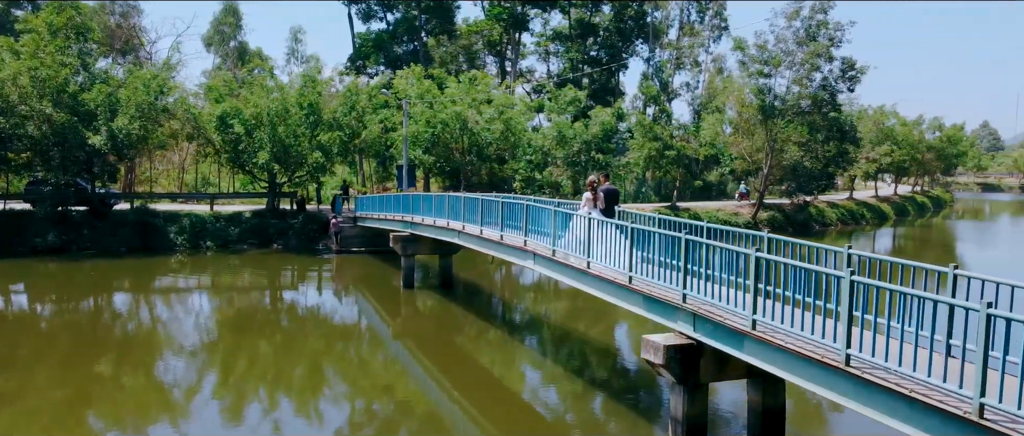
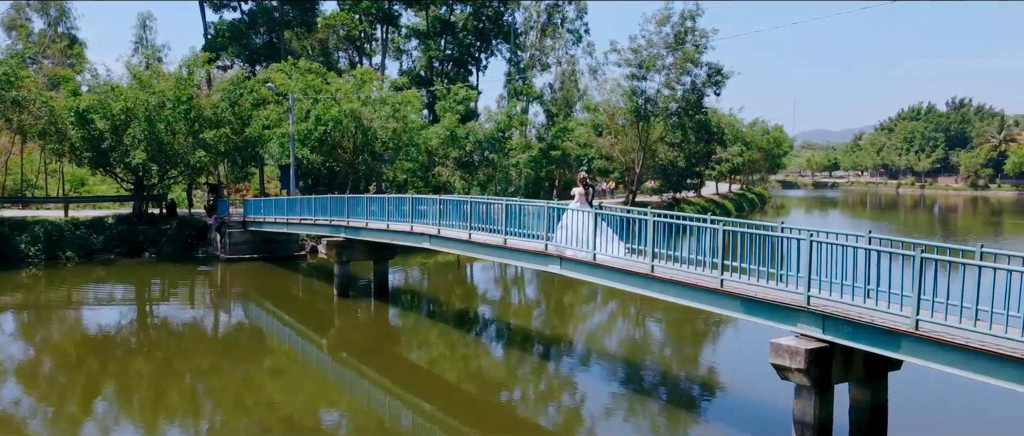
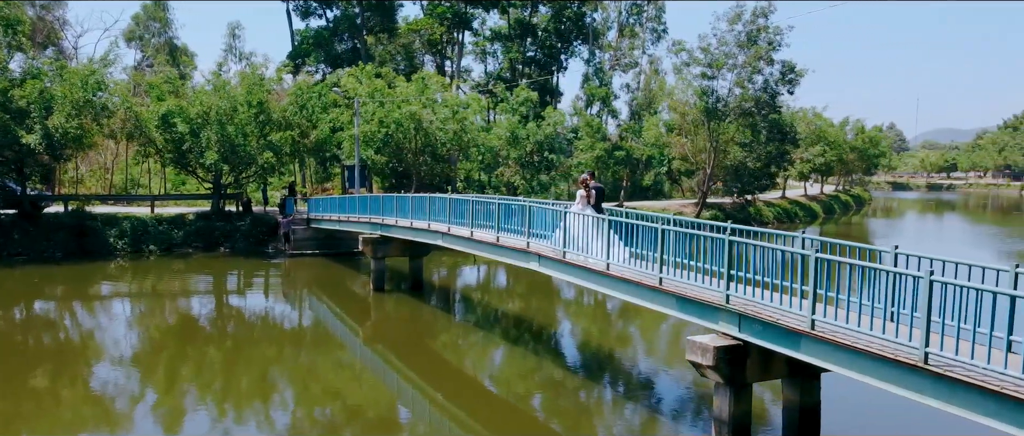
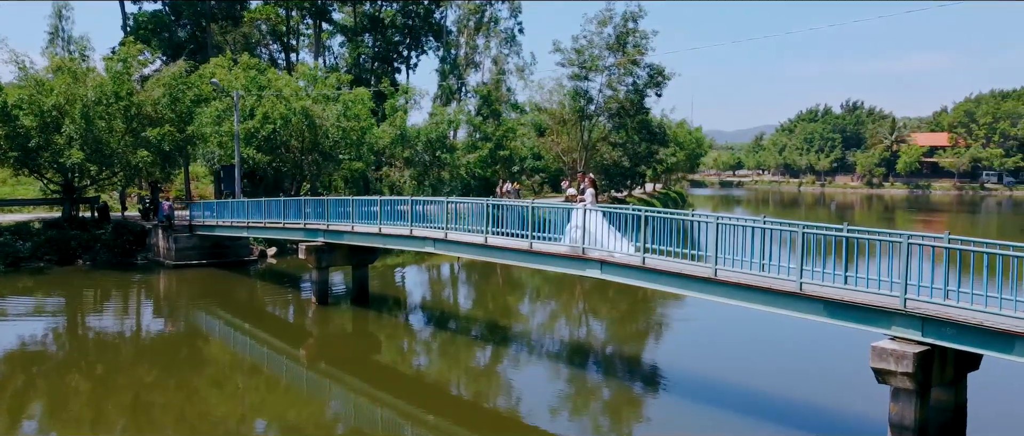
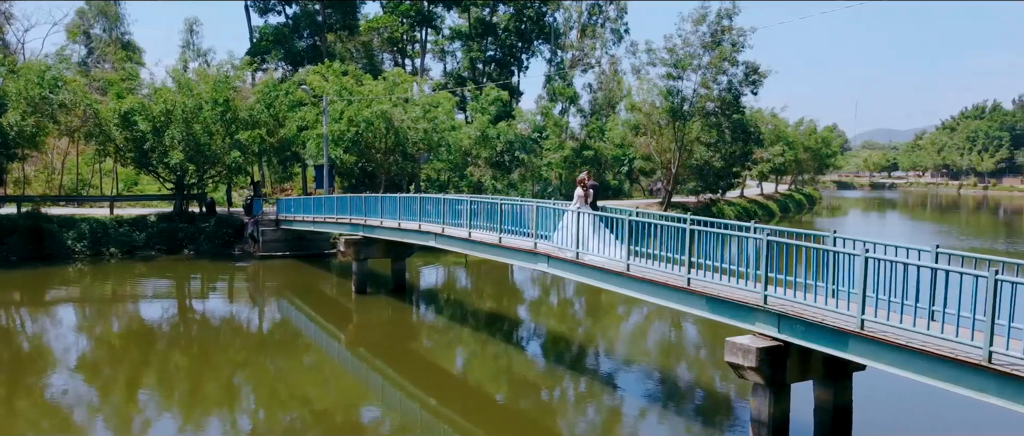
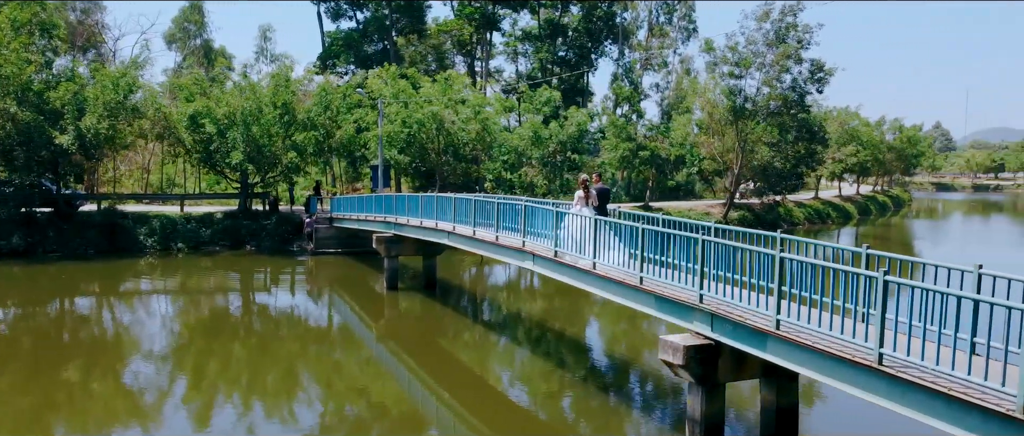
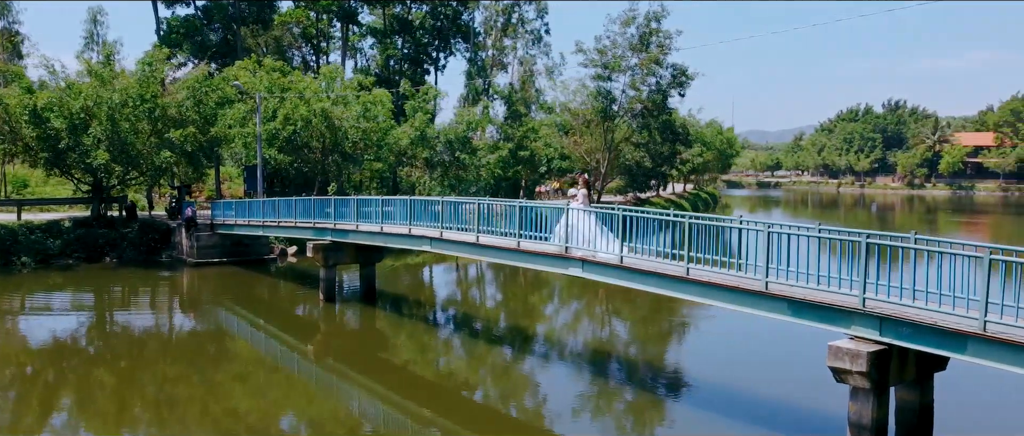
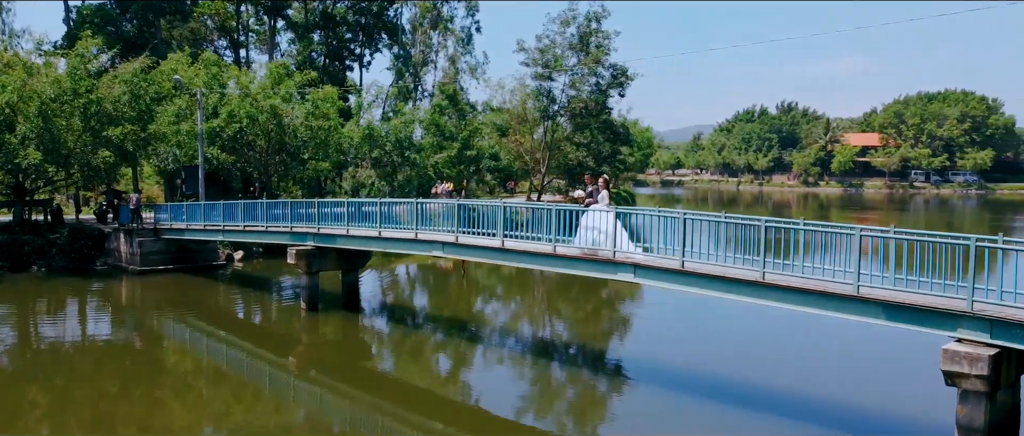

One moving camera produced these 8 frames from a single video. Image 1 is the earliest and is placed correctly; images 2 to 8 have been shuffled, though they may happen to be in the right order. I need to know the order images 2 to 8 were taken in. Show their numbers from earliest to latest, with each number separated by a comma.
6, 3, 5, 2, 7, 4, 8
